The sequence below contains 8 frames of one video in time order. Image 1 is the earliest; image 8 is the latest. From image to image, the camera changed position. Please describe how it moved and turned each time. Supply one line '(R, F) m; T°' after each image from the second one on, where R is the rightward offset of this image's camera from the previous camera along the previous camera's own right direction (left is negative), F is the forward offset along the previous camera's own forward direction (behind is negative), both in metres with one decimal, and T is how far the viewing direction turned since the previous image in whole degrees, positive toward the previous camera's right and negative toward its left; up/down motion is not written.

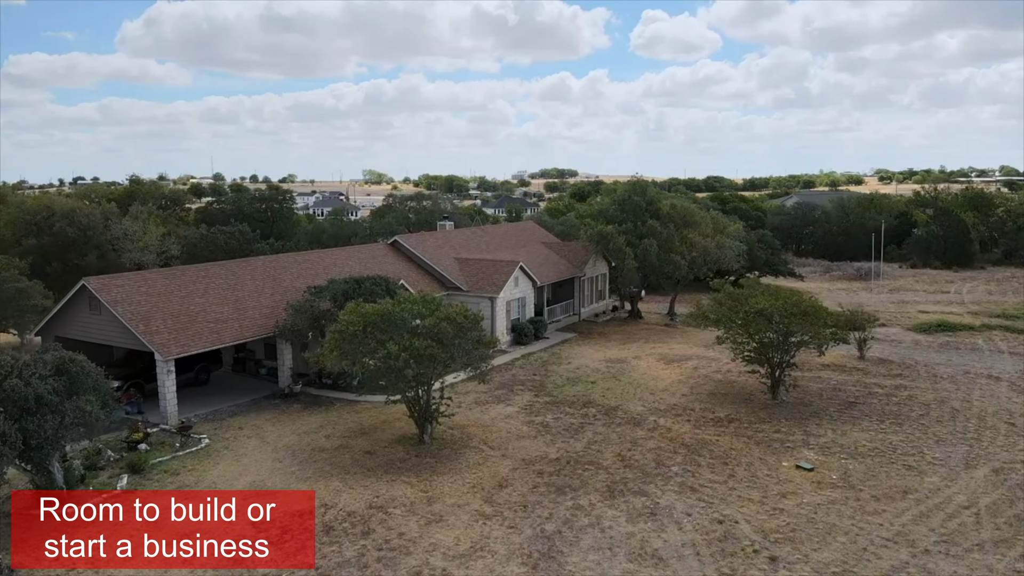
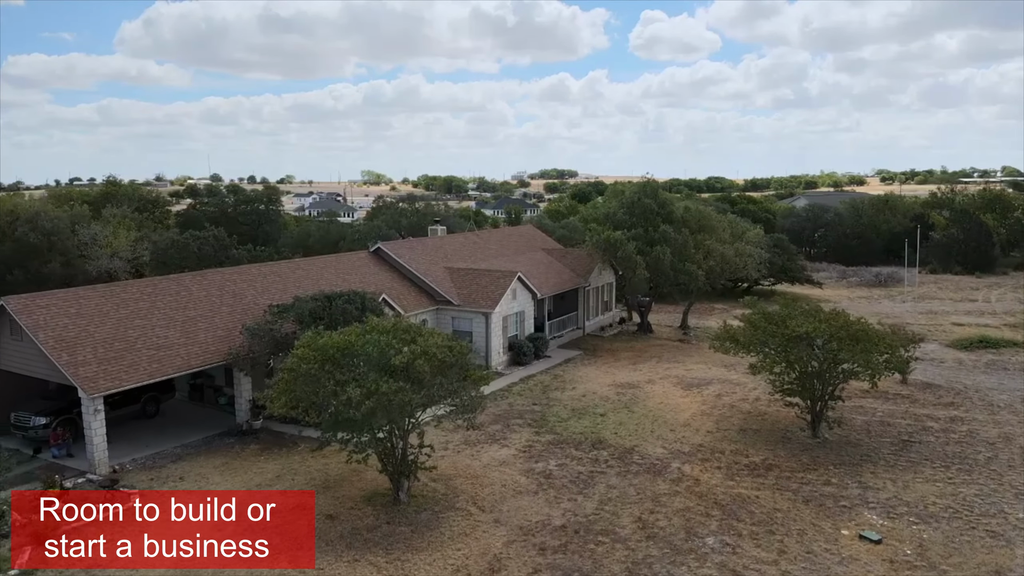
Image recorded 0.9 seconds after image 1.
(+0.1, +3.3) m; 0°
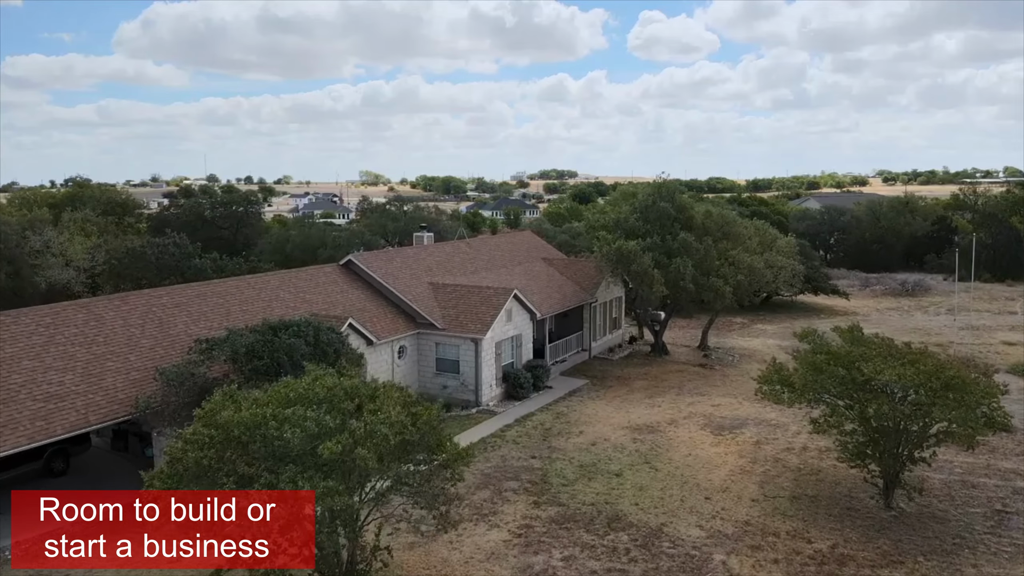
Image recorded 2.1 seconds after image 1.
(+0.1, +4.2) m; 0°
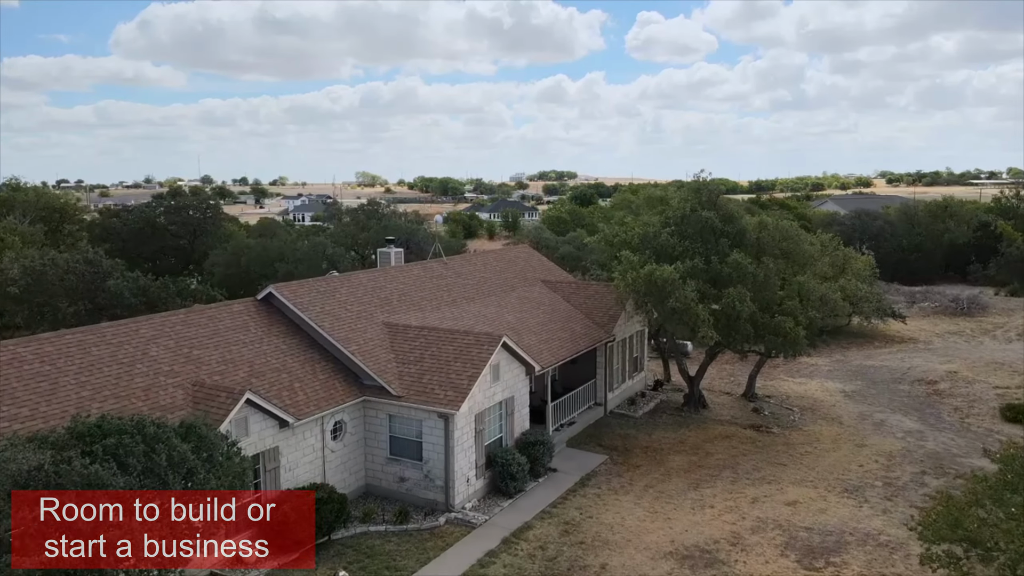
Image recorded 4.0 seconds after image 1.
(+0.2, +6.8) m; 0°
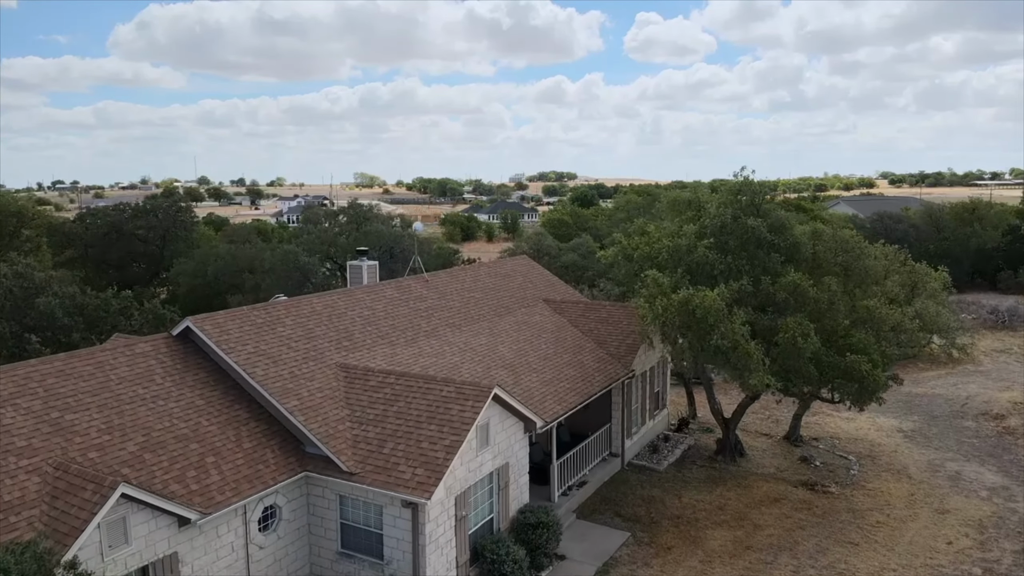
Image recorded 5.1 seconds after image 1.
(+0.1, +4.0) m; 0°
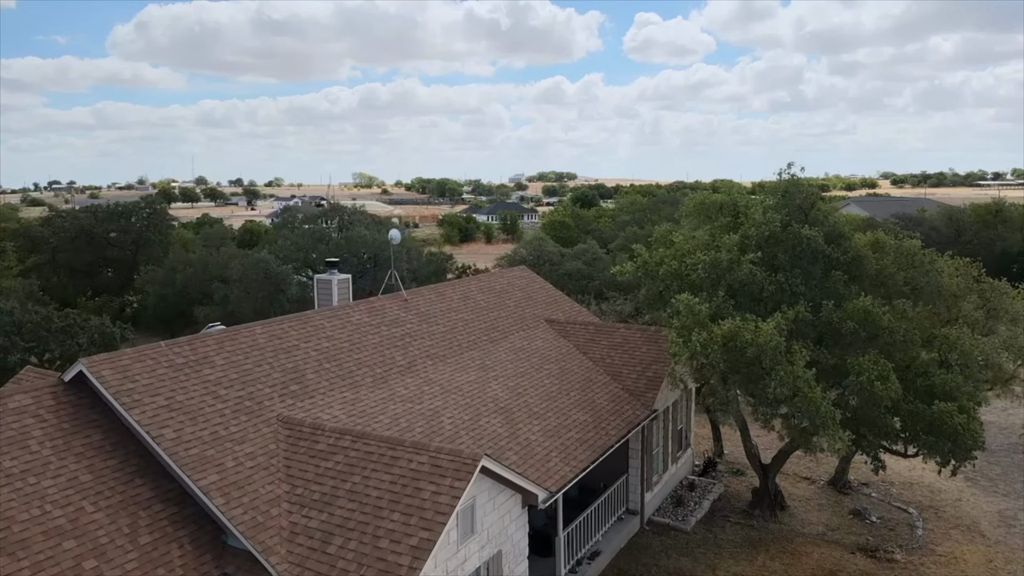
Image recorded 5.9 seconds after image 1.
(0.0, +3.0) m; 0°
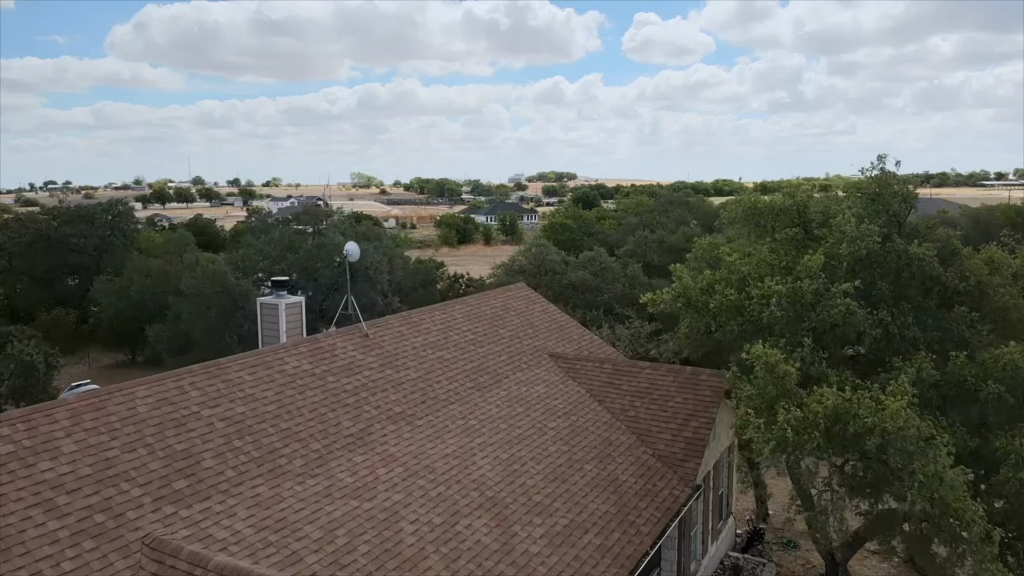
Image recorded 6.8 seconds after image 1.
(+0.1, +3.5) m; 0°
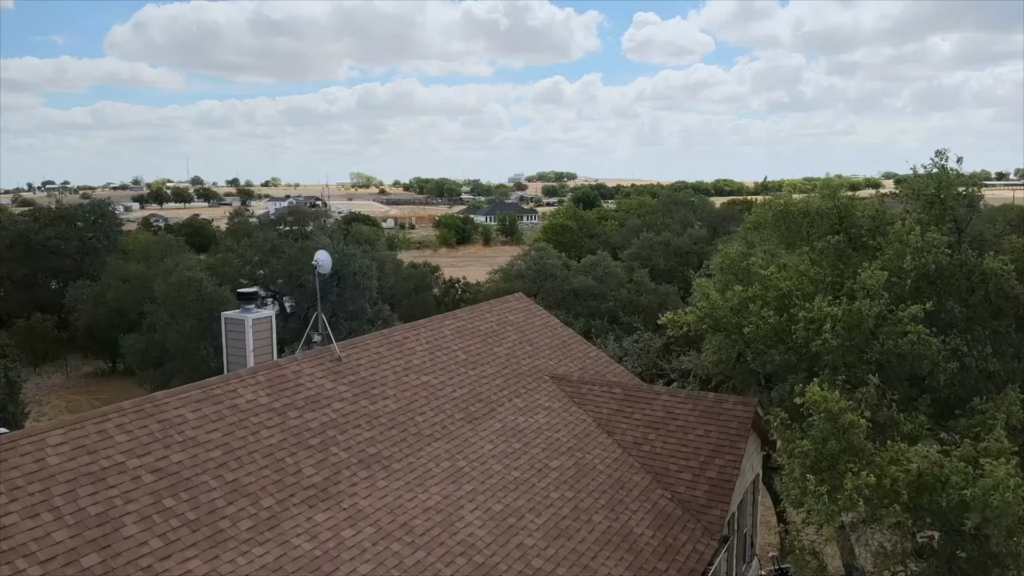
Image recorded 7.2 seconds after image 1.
(0.0, +1.5) m; 0°
